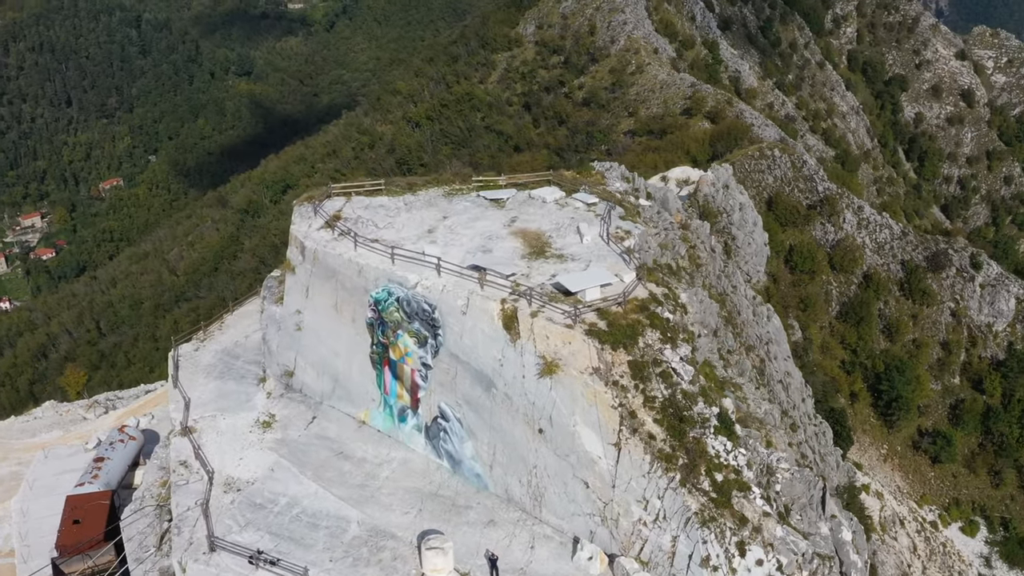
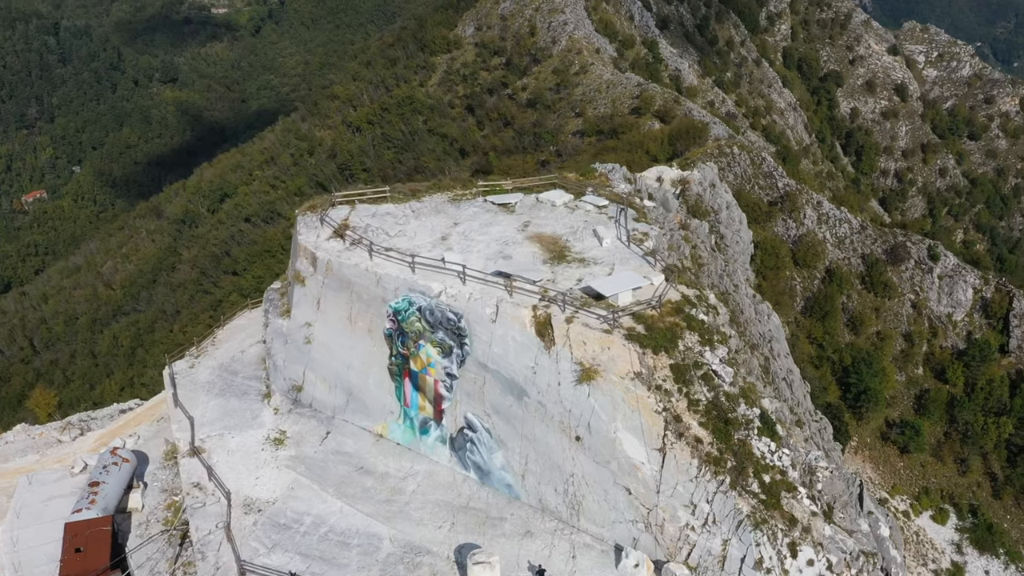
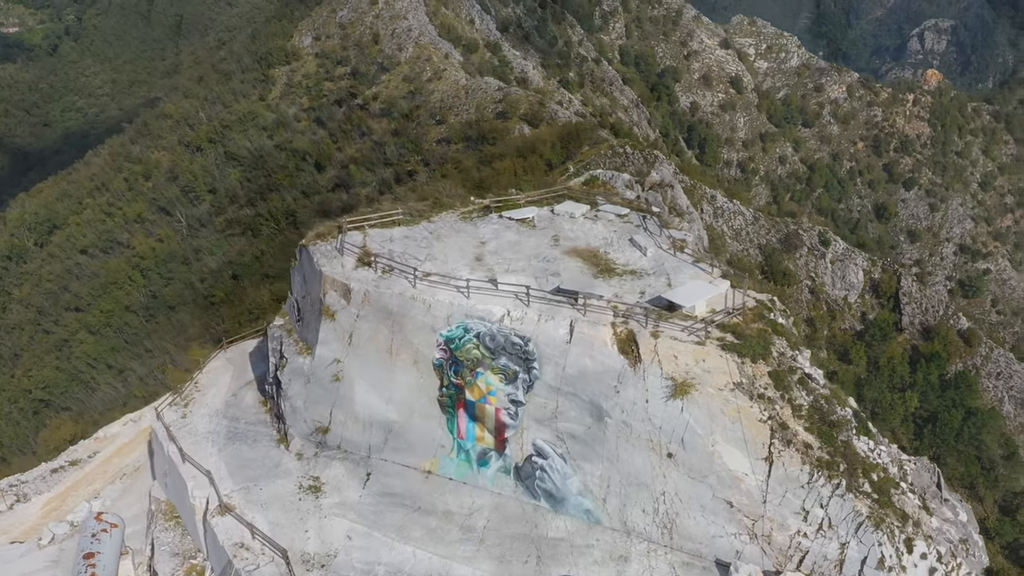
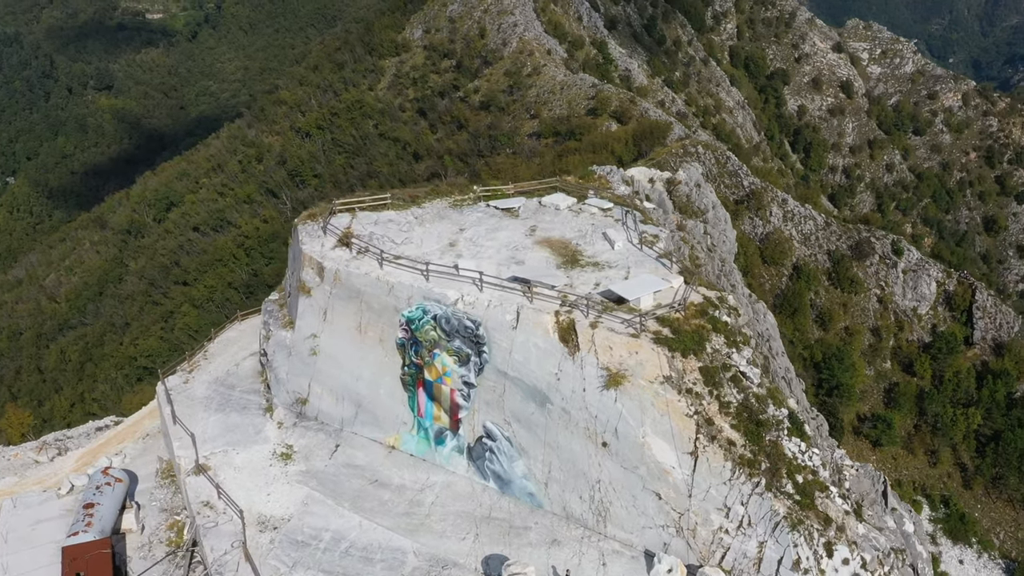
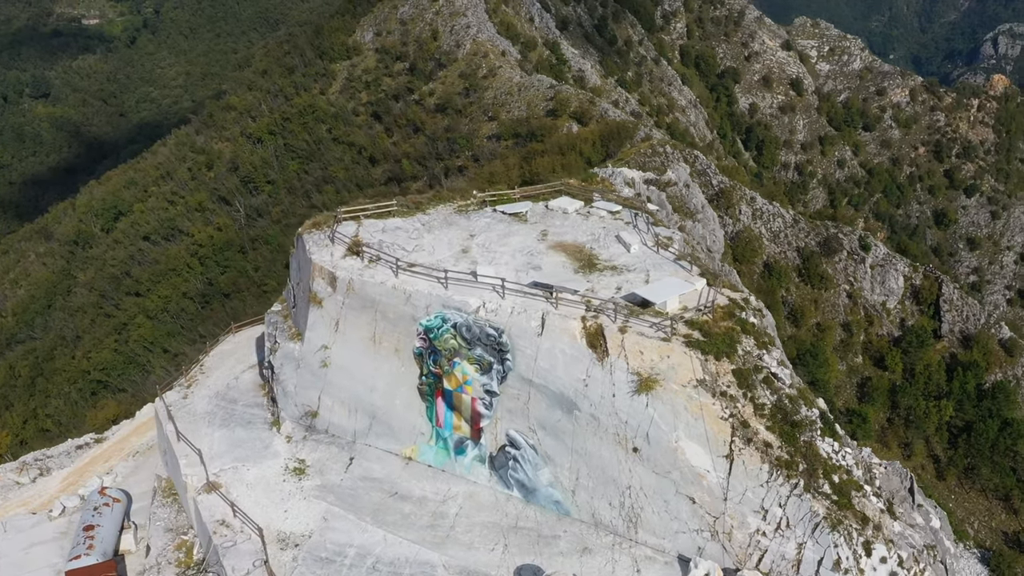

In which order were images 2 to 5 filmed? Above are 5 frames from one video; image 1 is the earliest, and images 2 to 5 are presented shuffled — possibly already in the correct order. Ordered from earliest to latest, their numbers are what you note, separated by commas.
2, 4, 5, 3
